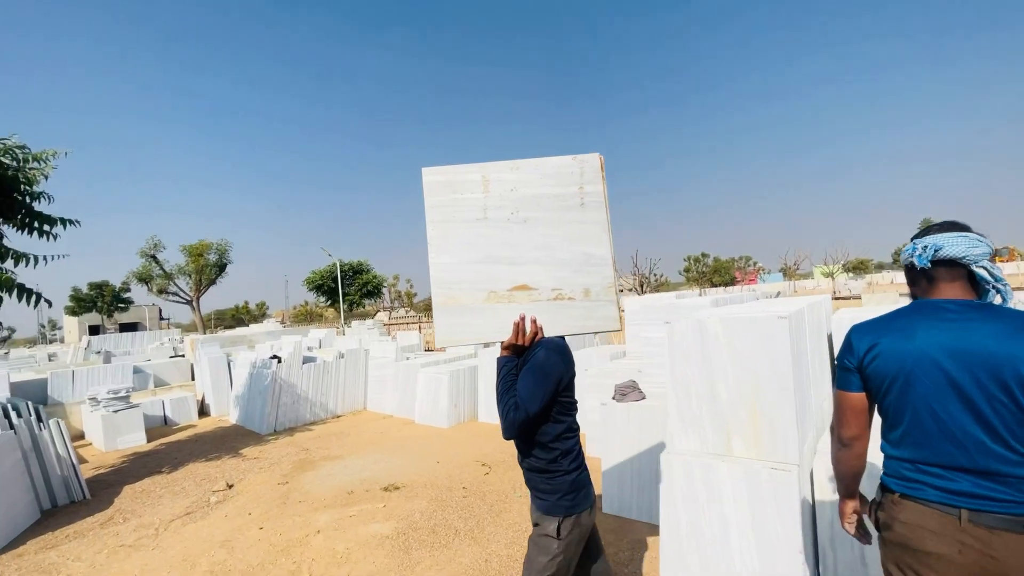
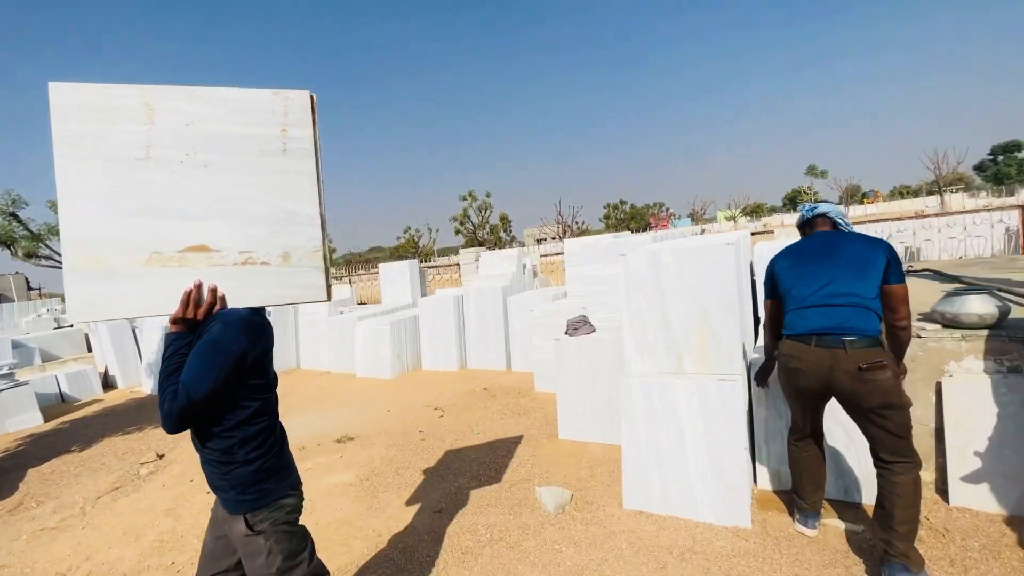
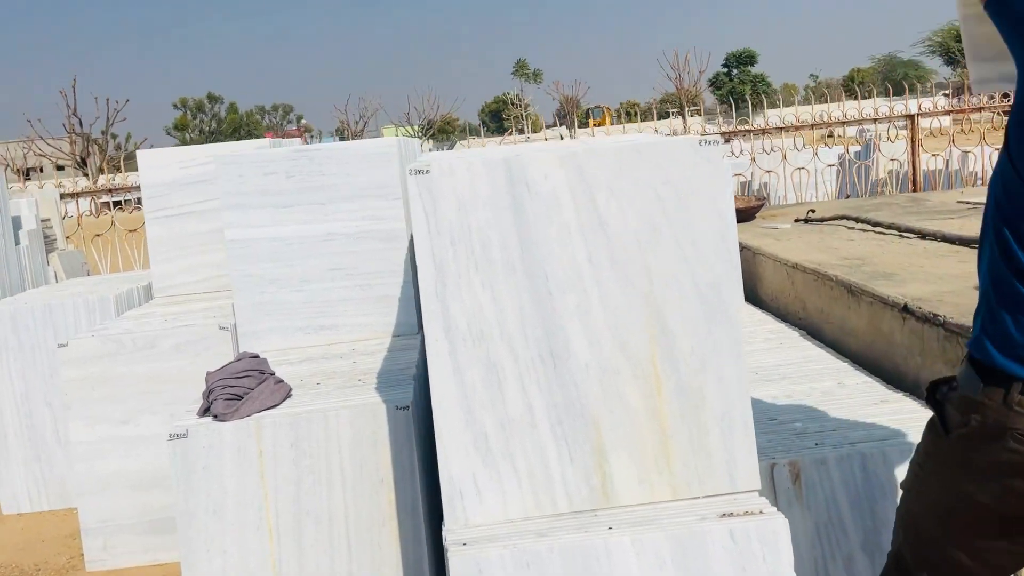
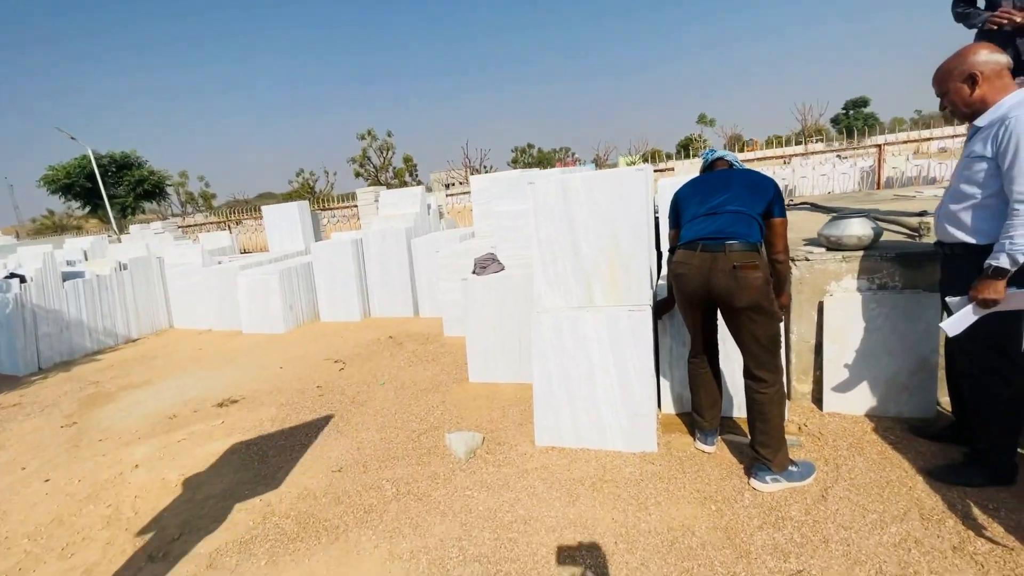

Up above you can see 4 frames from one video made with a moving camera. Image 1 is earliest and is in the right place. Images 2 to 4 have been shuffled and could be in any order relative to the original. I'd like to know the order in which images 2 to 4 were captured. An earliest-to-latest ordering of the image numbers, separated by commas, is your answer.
2, 4, 3
